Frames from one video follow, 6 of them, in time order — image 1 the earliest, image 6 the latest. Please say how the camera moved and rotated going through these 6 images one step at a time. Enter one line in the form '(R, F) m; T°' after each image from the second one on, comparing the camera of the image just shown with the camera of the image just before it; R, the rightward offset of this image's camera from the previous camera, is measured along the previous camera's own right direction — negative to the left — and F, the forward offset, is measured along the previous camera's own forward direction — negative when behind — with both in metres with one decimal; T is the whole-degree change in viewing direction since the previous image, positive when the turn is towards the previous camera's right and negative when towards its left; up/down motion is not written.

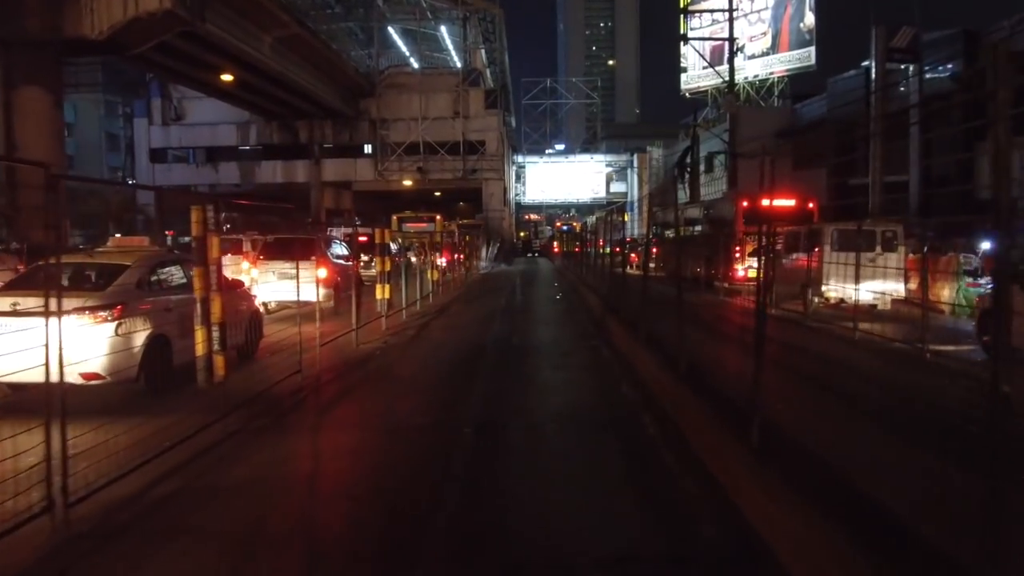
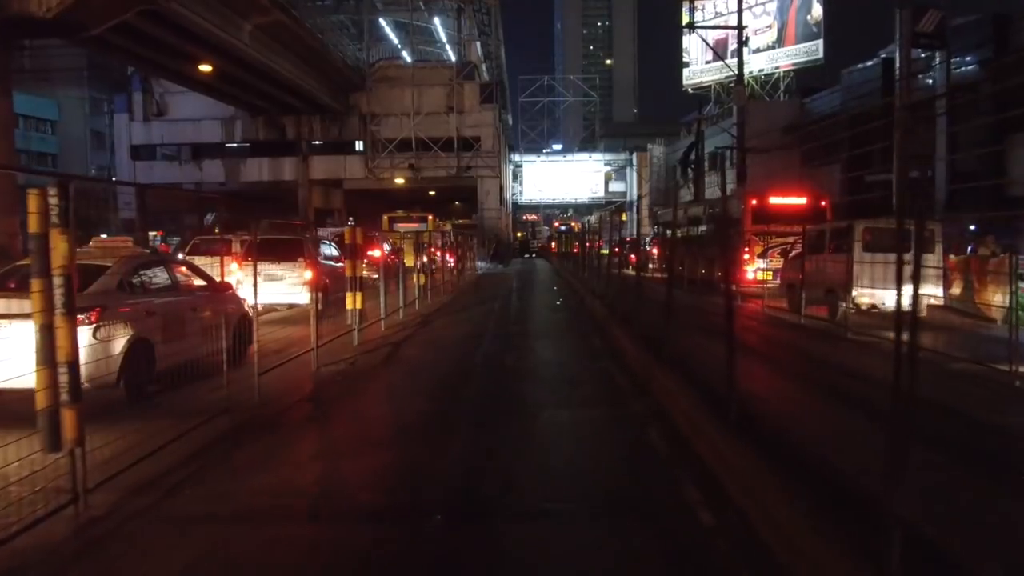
(0.0, +1.1) m; 0°
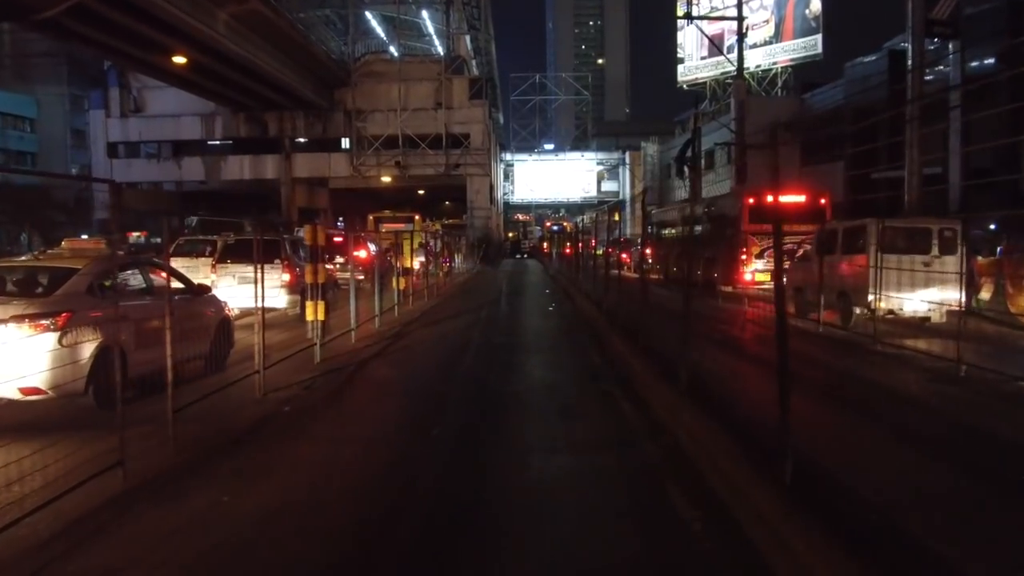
(0.0, +0.8) m; 0°
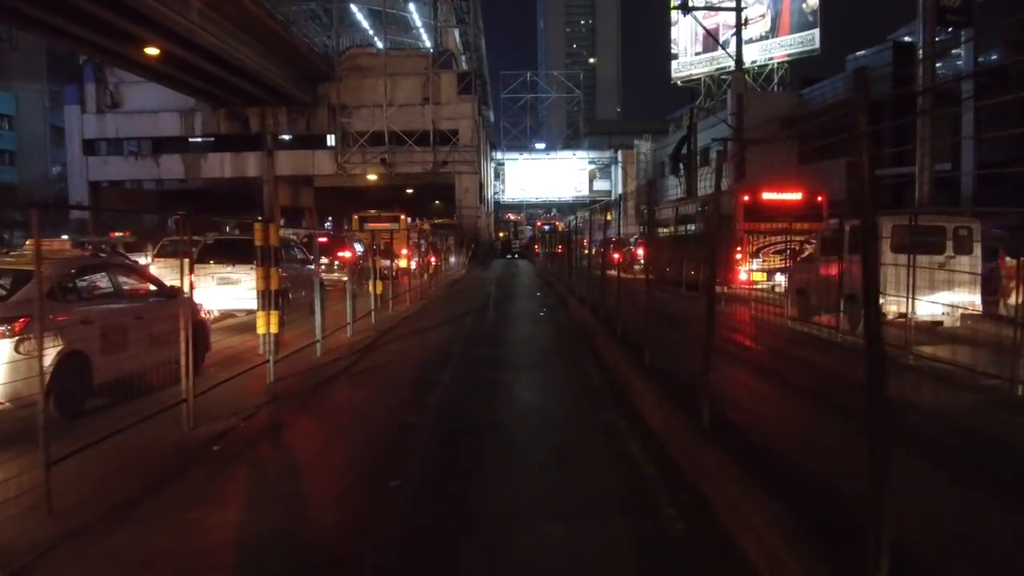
(0.0, +0.7) m; +1°
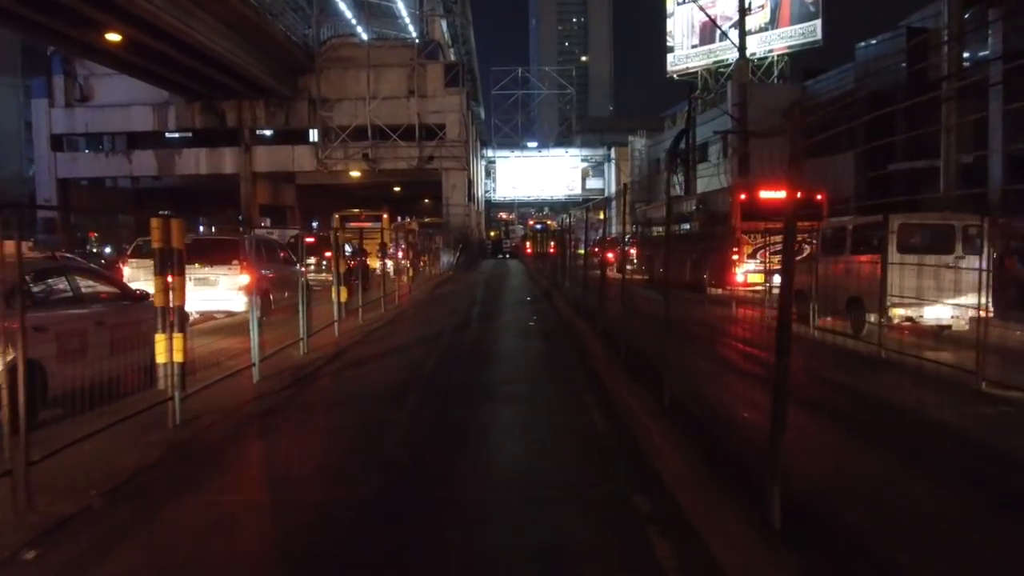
(+0.1, +1.1) m; 0°
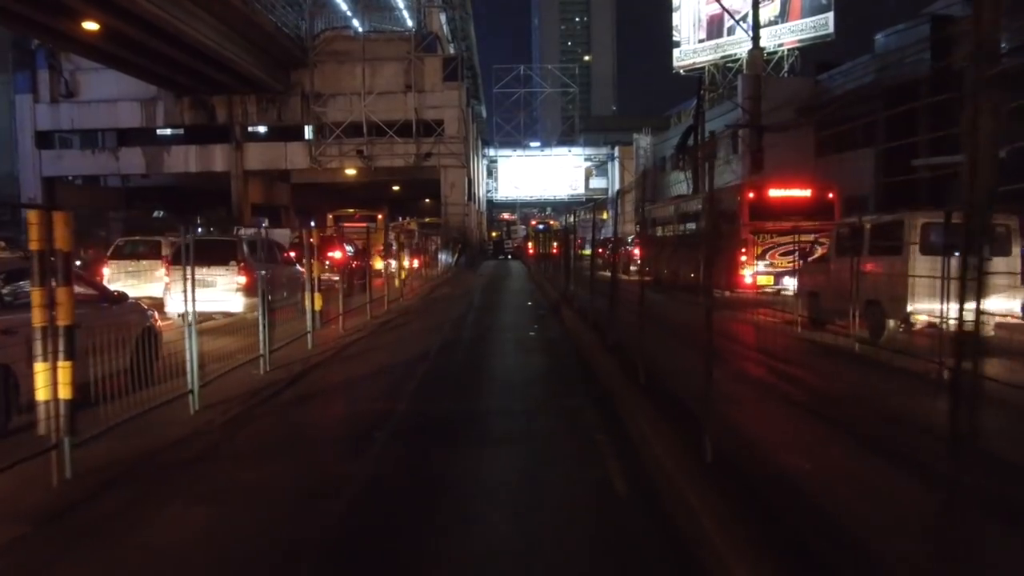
(0.0, +0.8) m; 0°
